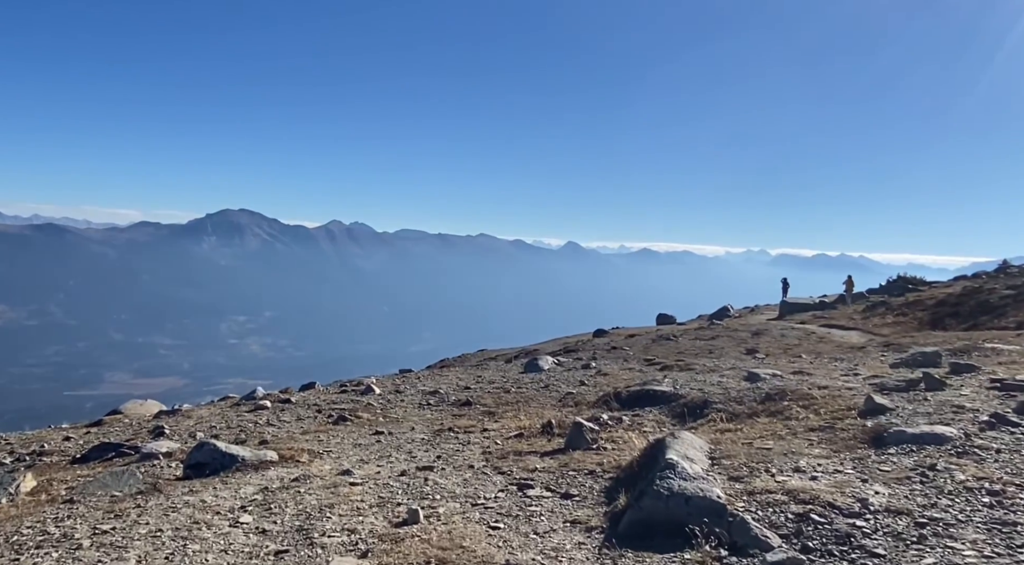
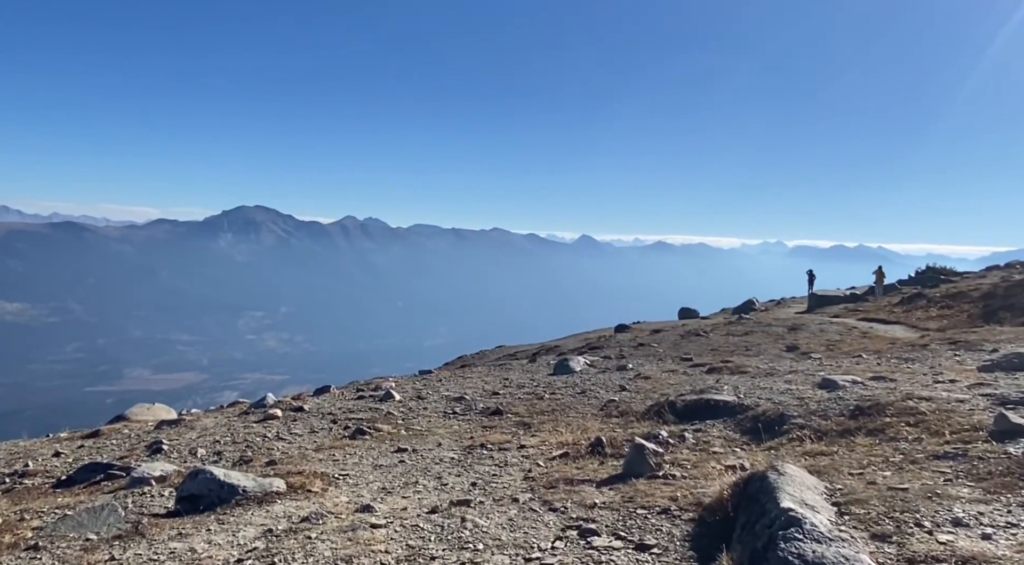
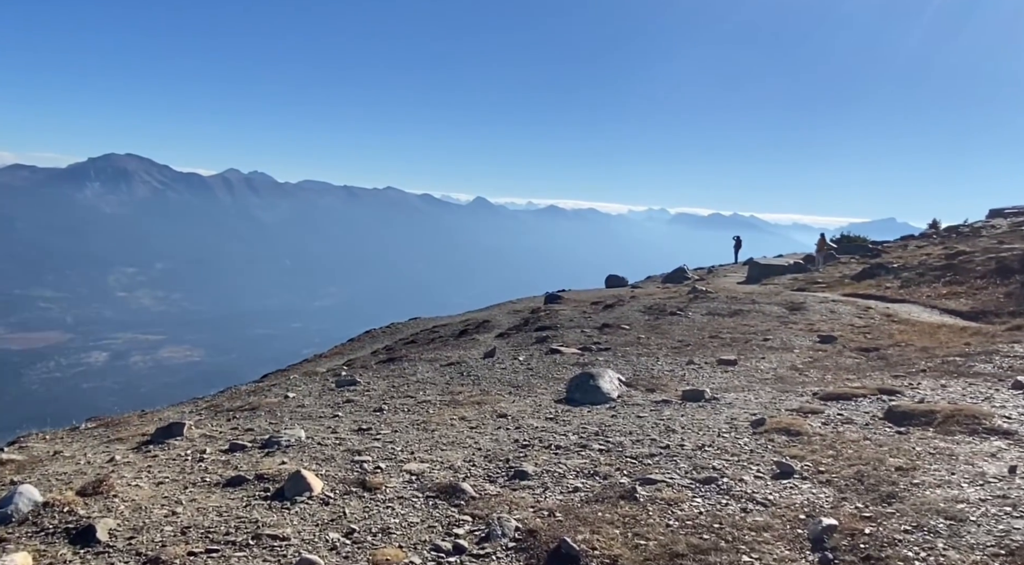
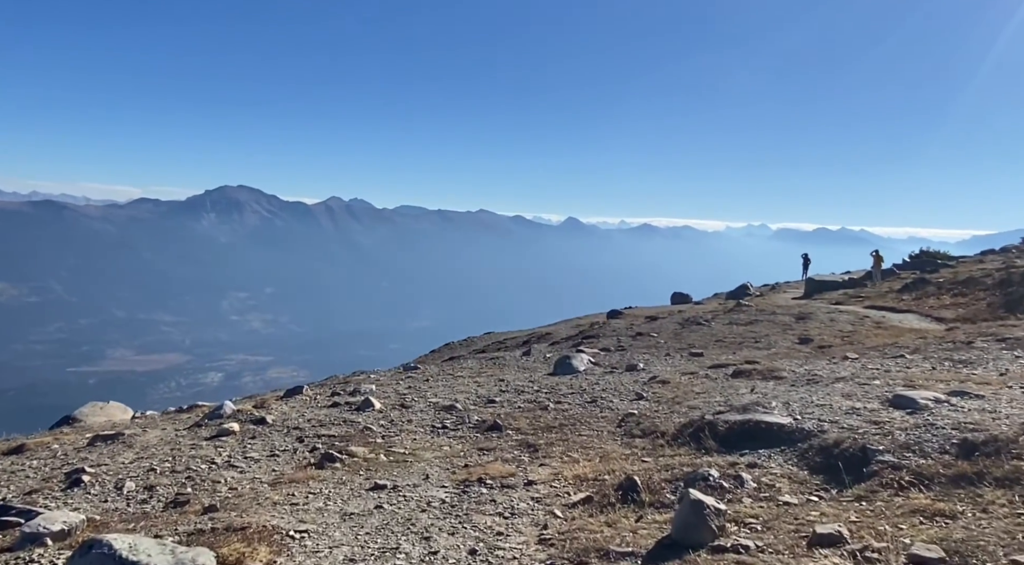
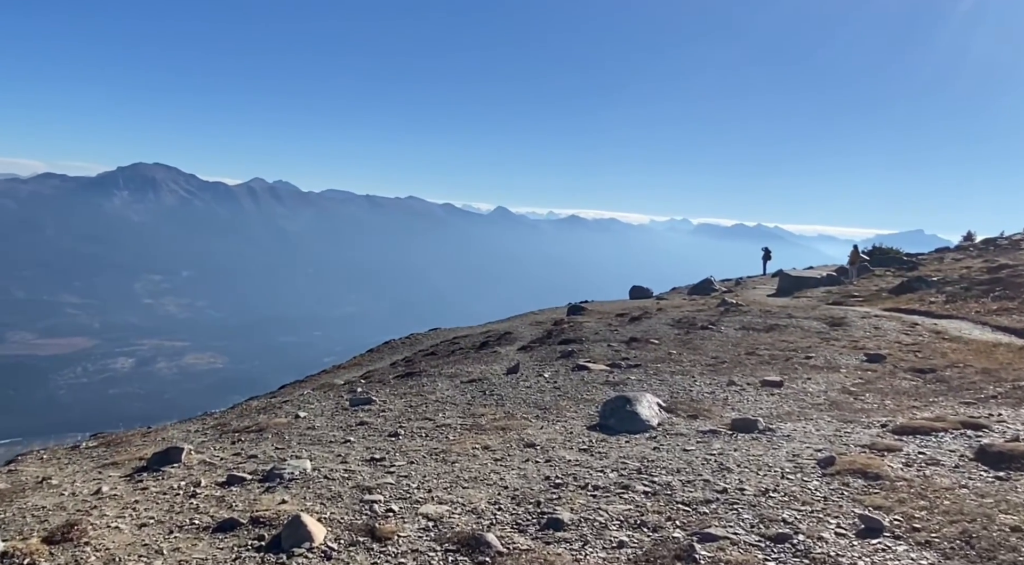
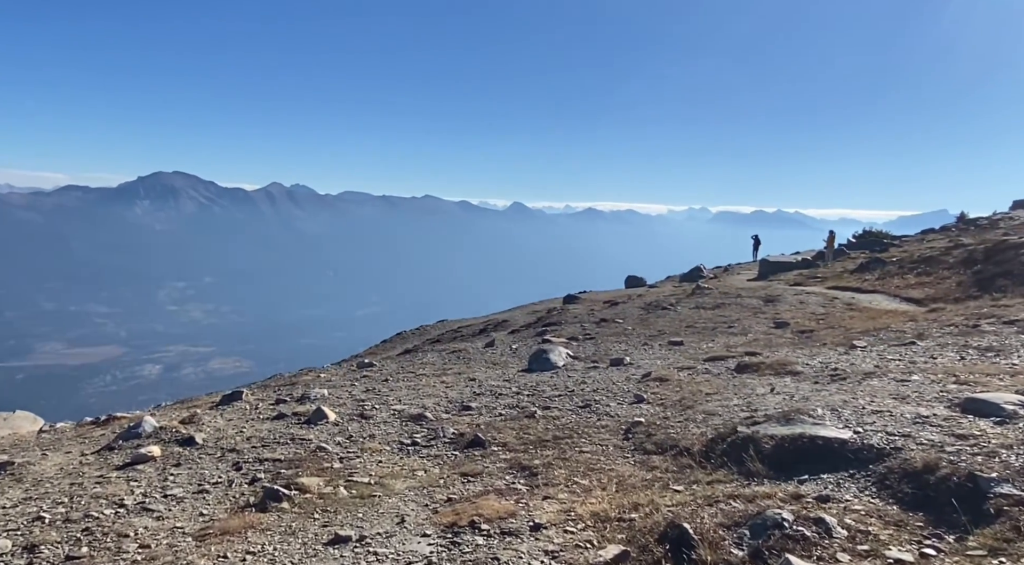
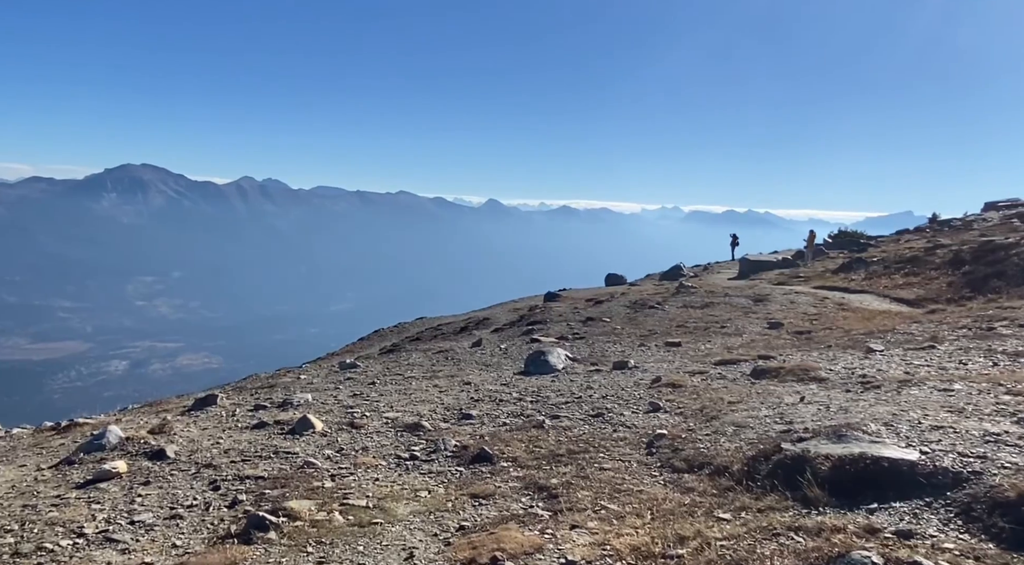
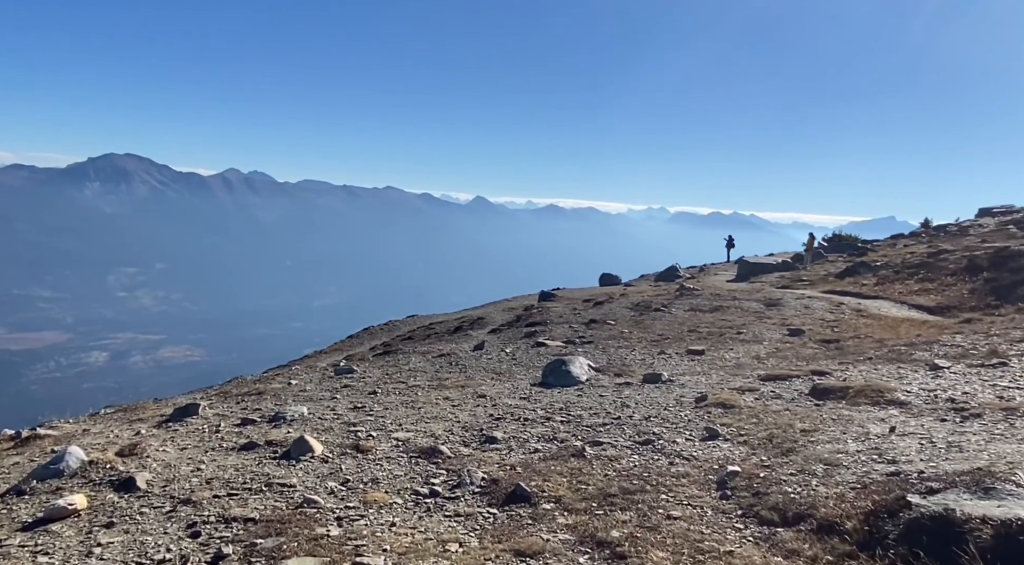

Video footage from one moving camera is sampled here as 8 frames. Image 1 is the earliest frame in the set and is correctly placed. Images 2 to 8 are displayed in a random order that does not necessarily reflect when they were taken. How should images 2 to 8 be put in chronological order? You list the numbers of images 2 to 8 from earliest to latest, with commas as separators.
2, 4, 6, 7, 8, 3, 5
